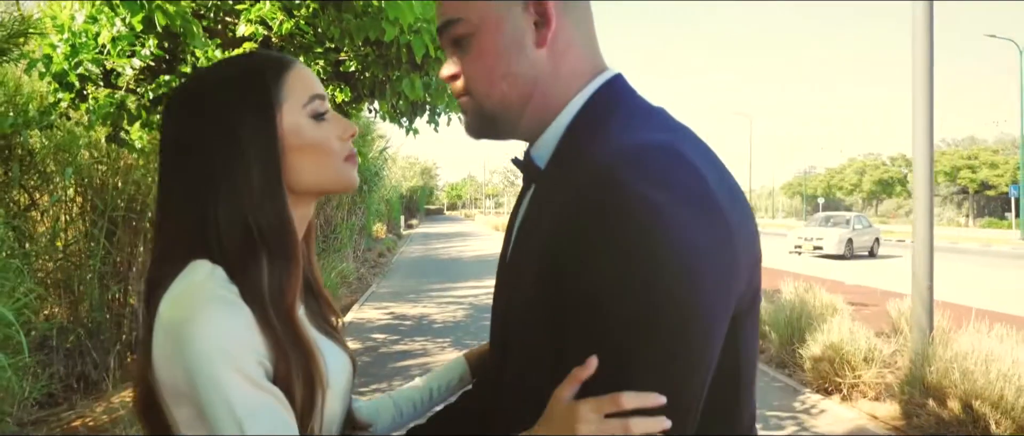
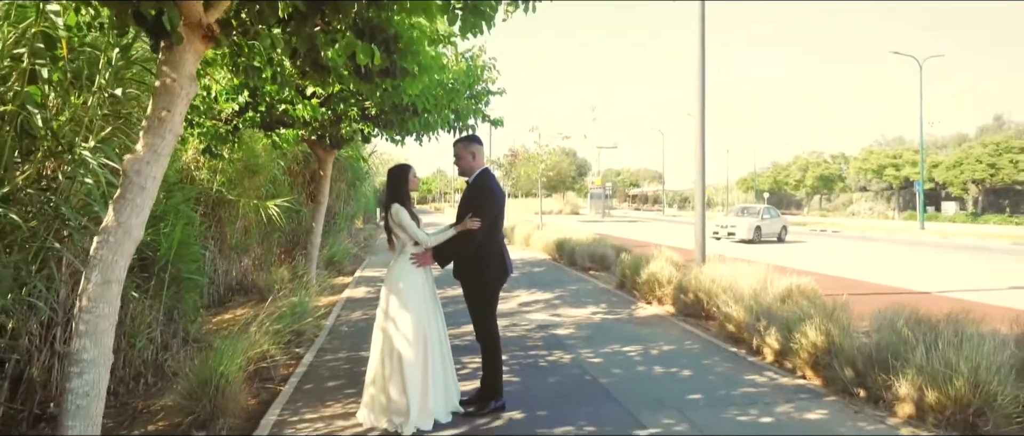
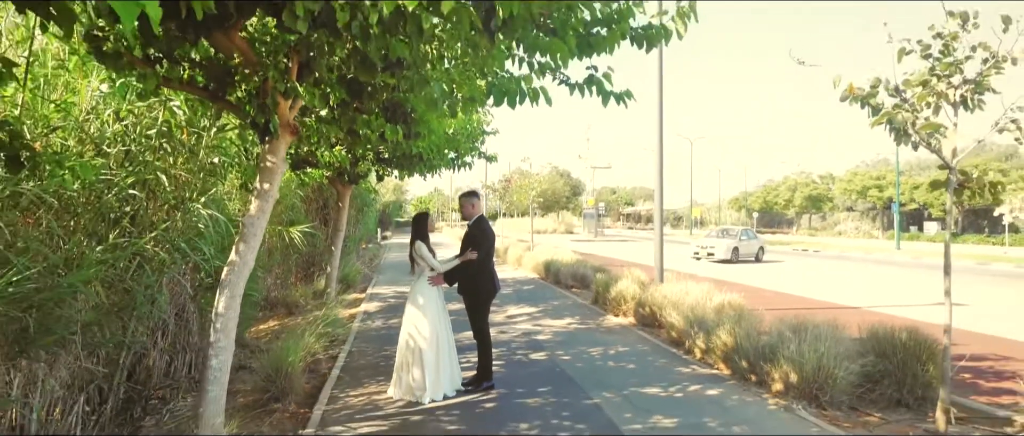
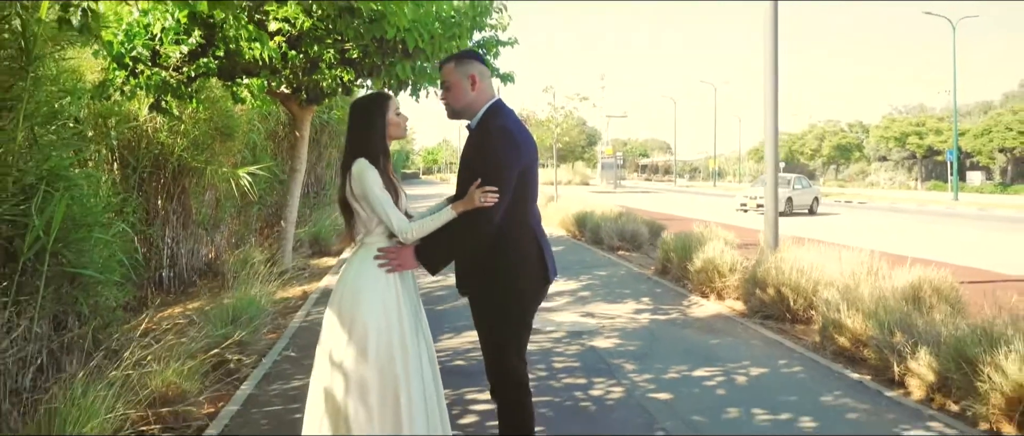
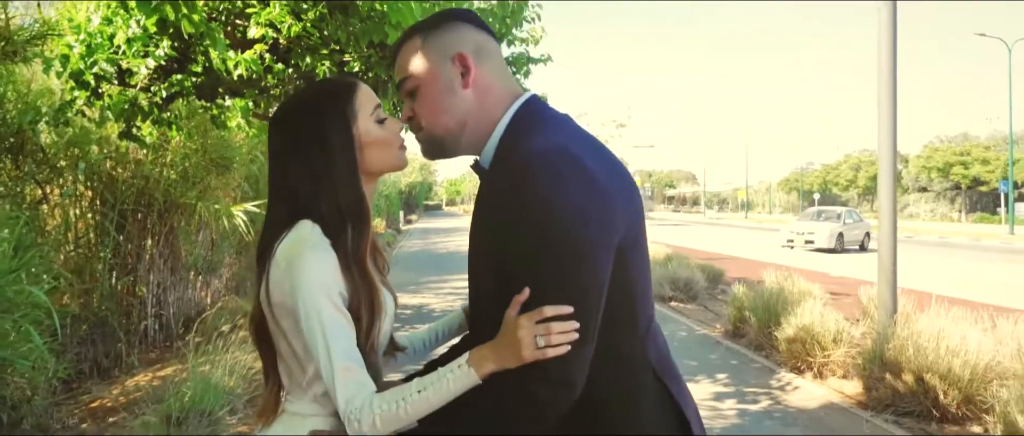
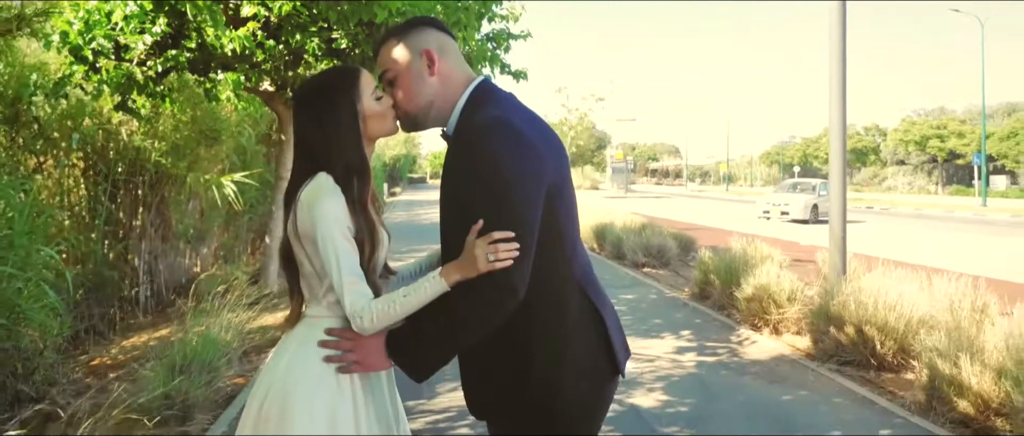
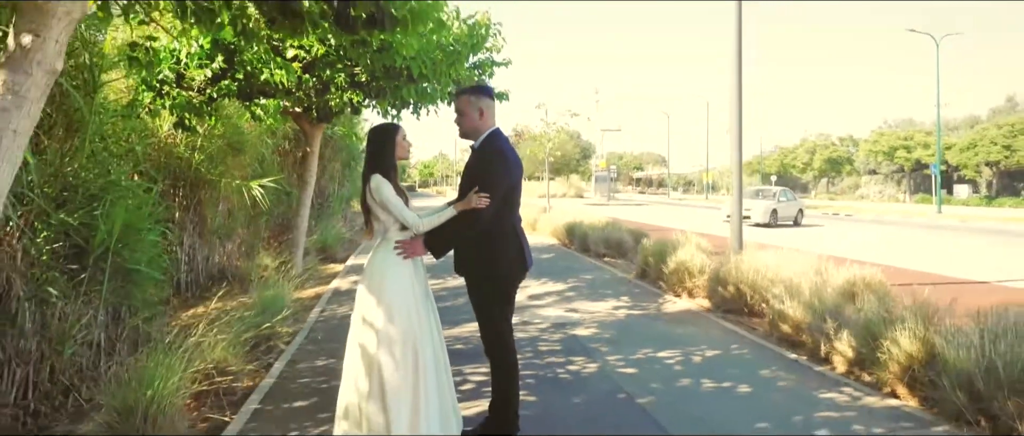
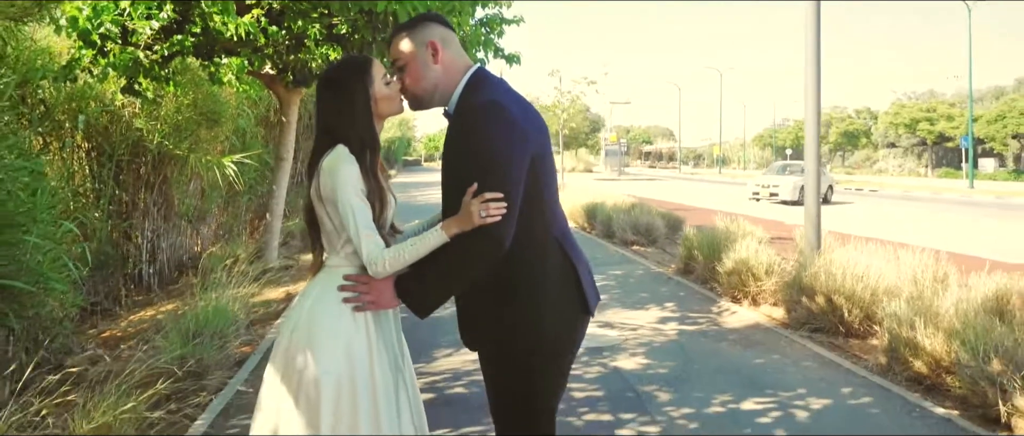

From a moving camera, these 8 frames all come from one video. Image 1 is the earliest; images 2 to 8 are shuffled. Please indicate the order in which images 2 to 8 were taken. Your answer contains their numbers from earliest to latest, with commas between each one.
5, 6, 8, 4, 7, 2, 3
